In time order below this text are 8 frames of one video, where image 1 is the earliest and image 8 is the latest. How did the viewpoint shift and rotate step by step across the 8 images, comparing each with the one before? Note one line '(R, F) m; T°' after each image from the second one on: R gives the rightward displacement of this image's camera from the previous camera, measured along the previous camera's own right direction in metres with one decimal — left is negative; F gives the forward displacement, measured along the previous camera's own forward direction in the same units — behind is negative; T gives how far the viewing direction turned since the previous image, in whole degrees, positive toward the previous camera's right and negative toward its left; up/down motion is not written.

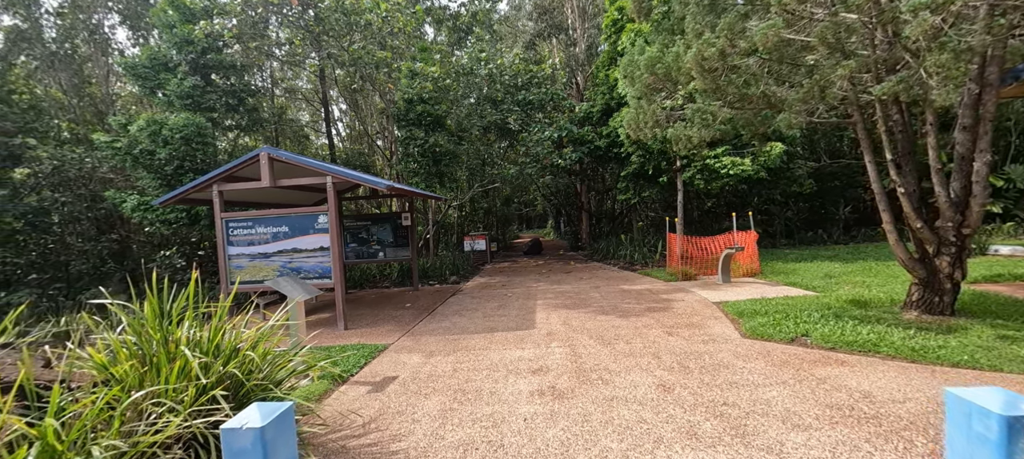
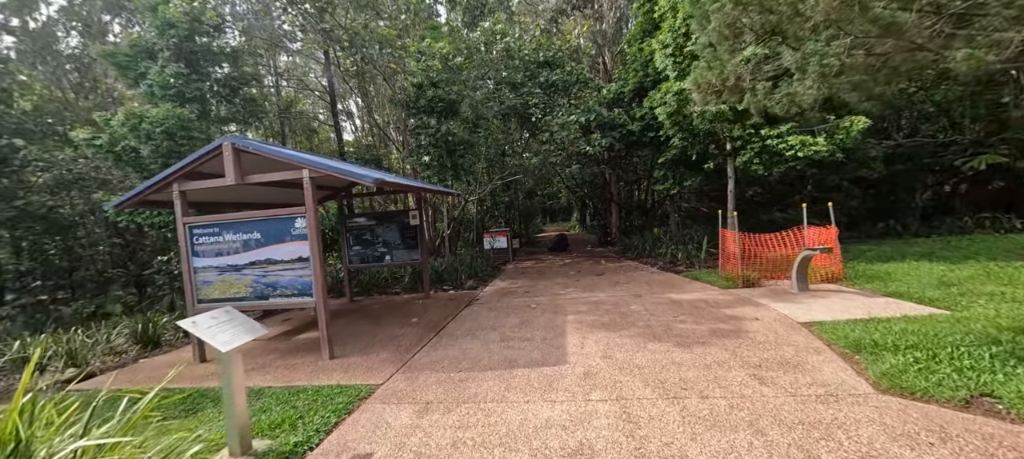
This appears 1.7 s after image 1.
(0.0, +1.2) m; -3°
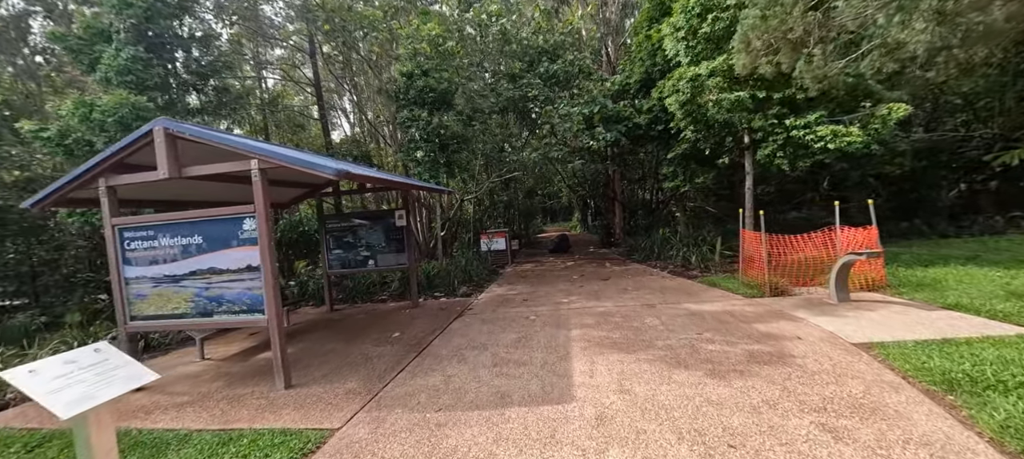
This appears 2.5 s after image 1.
(+0.1, +0.8) m; 0°
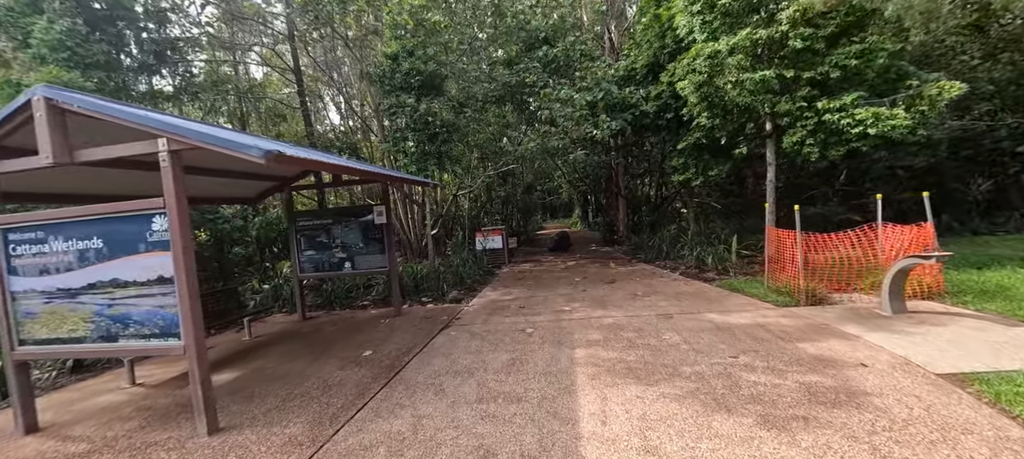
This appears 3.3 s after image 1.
(+0.1, +0.8) m; 0°
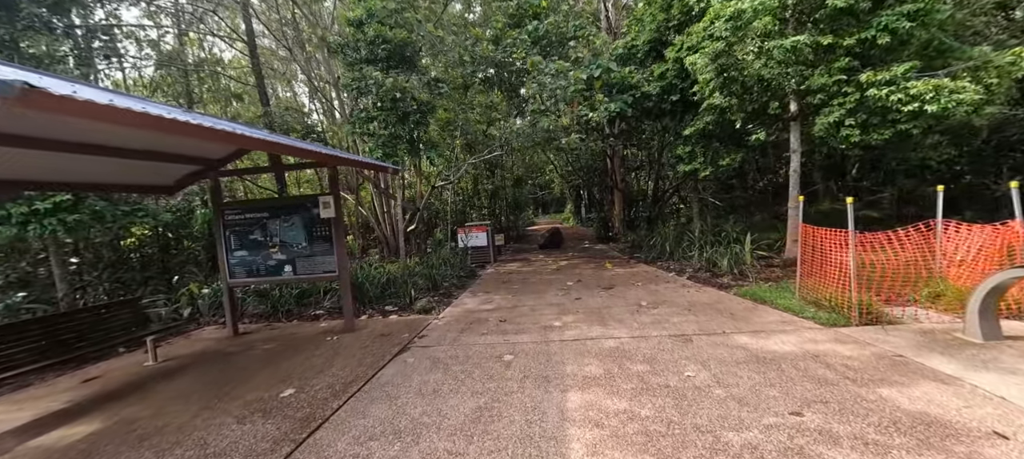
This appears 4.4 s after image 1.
(+0.2, +1.1) m; +1°
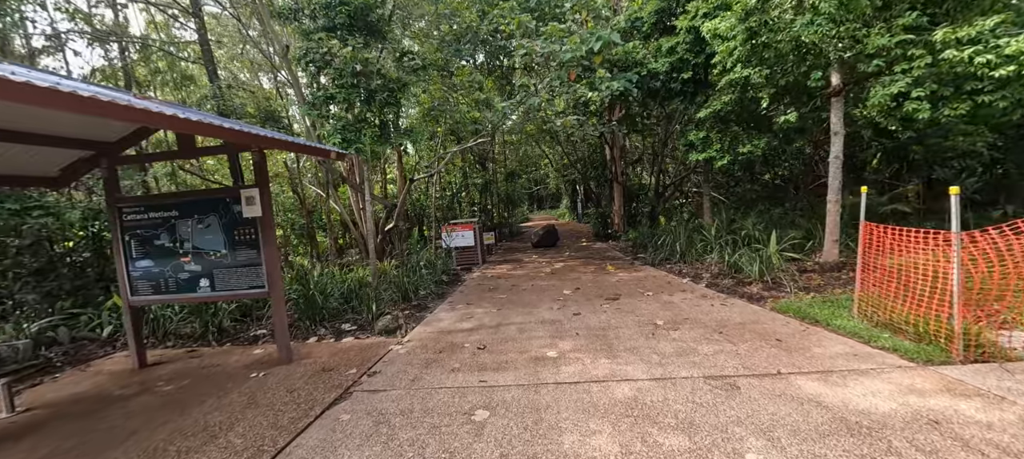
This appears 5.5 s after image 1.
(+0.1, +1.1) m; +1°
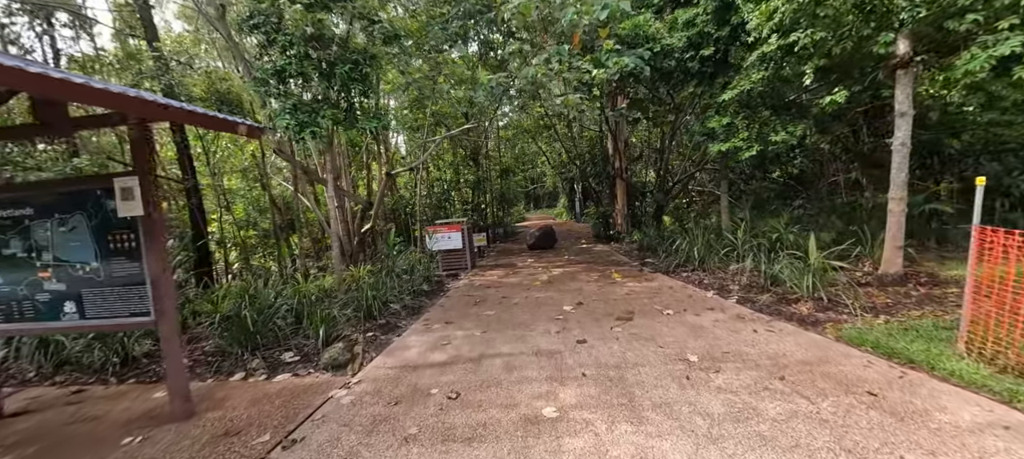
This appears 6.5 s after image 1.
(+0.1, +1.1) m; 0°
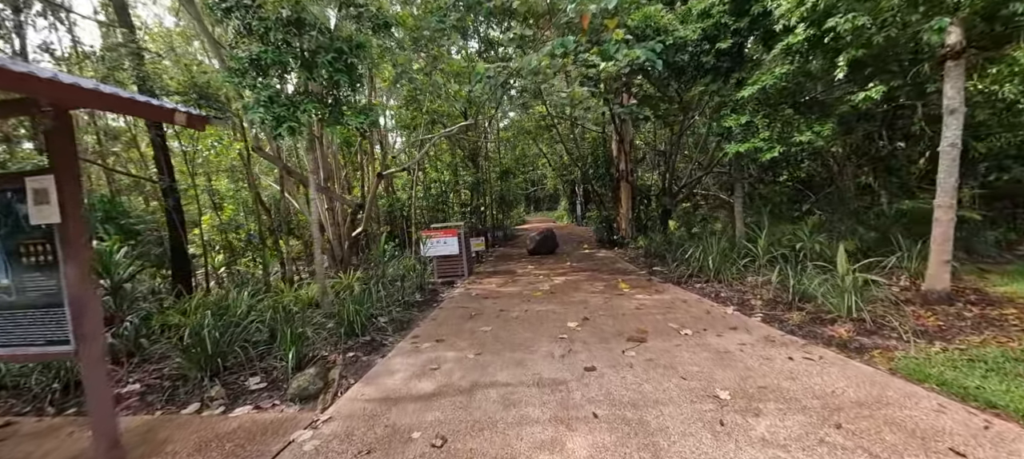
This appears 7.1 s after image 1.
(0.0, +0.5) m; 0°
